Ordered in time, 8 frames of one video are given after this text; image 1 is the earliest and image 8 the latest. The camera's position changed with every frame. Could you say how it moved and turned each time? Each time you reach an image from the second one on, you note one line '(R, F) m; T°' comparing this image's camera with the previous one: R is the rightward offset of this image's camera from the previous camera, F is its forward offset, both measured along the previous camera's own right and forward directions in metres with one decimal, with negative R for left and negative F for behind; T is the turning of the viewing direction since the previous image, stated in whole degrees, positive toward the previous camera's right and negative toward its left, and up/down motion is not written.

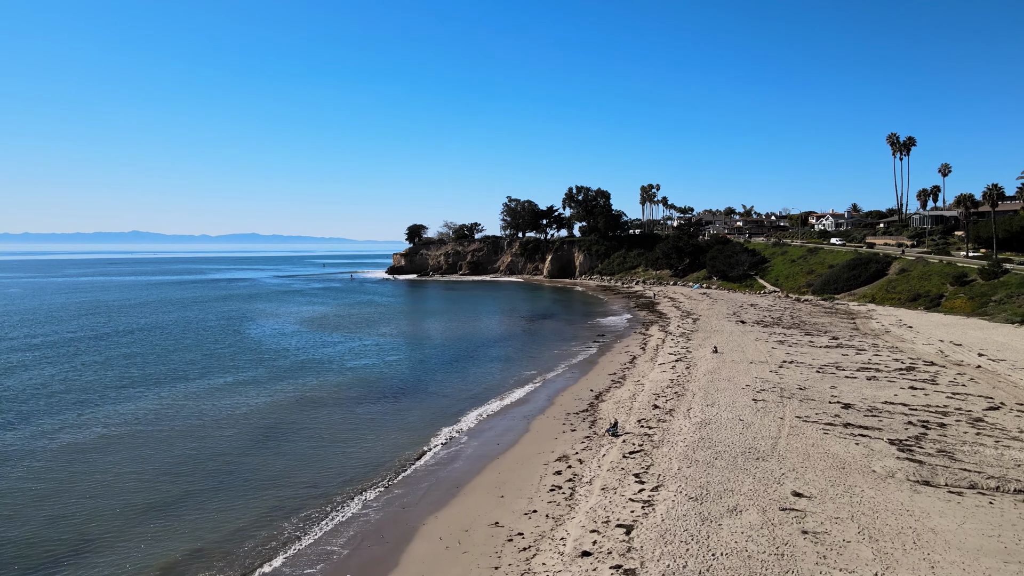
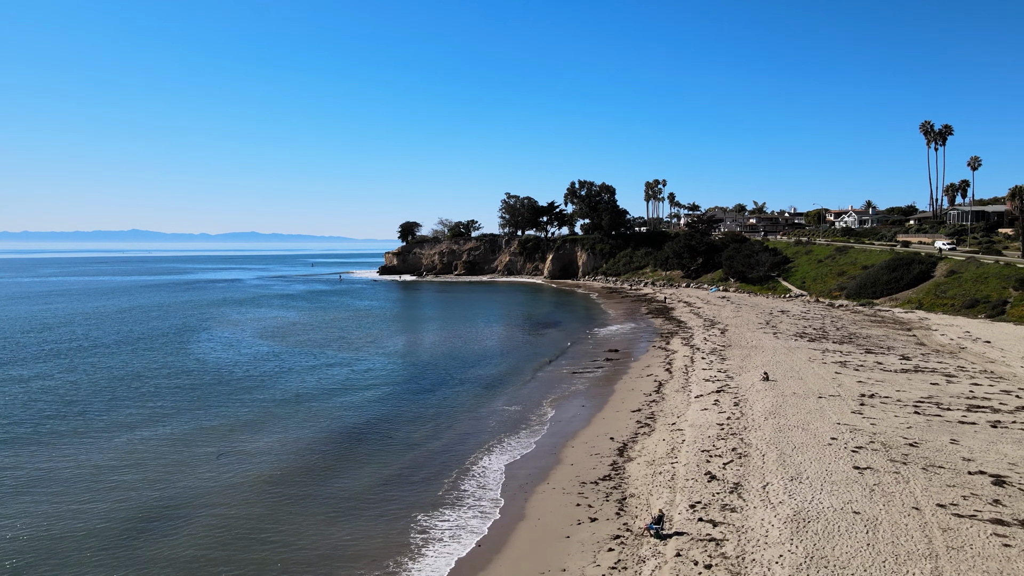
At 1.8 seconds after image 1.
(+0.2, +6.6) m; 0°
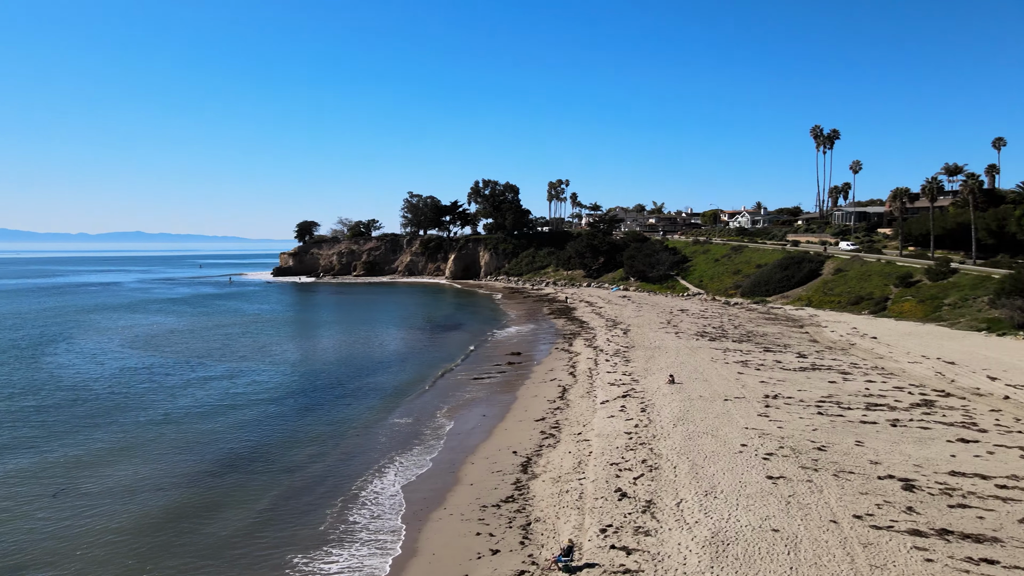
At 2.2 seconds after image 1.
(+0.2, +1.4) m; +8°
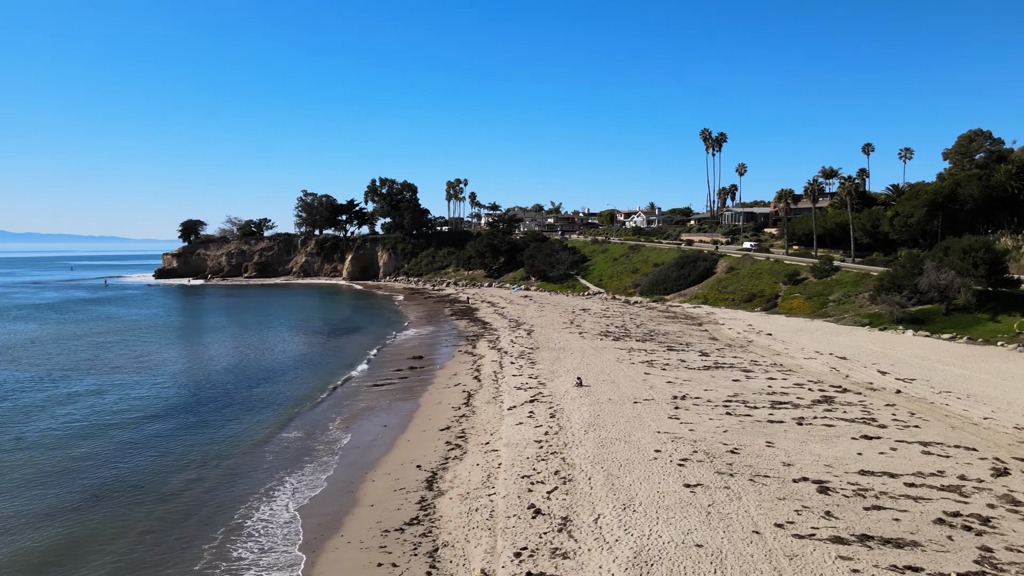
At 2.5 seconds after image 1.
(0.0, +1.1) m; +8°
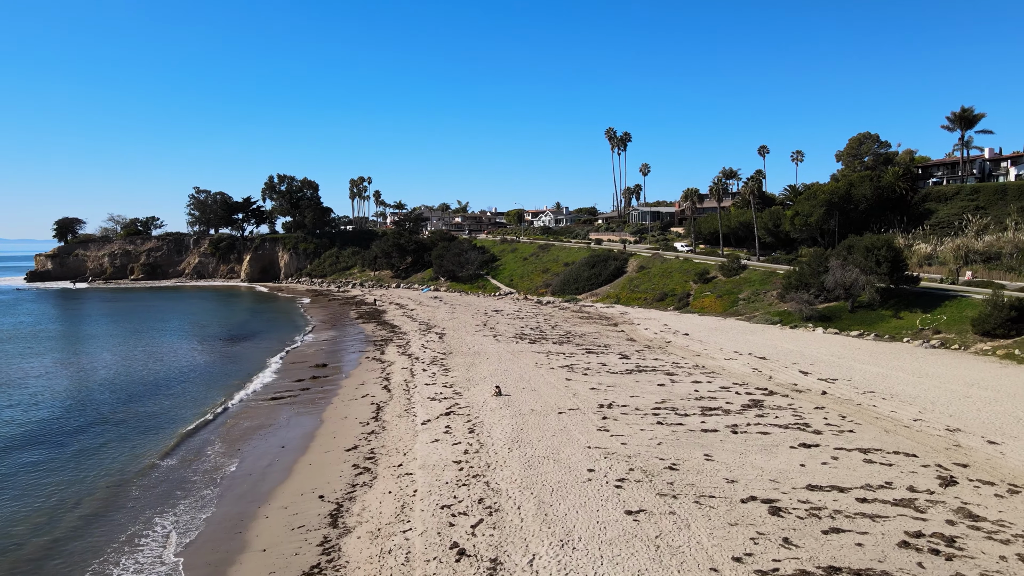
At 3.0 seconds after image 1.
(-0.2, +1.8) m; +7°
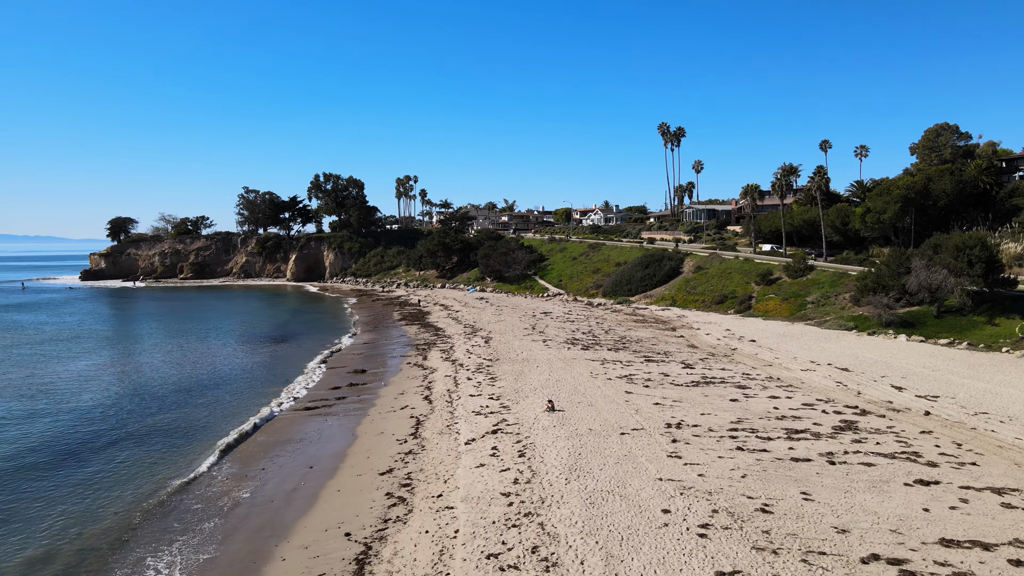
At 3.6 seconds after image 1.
(-0.2, +2.2) m; -4°
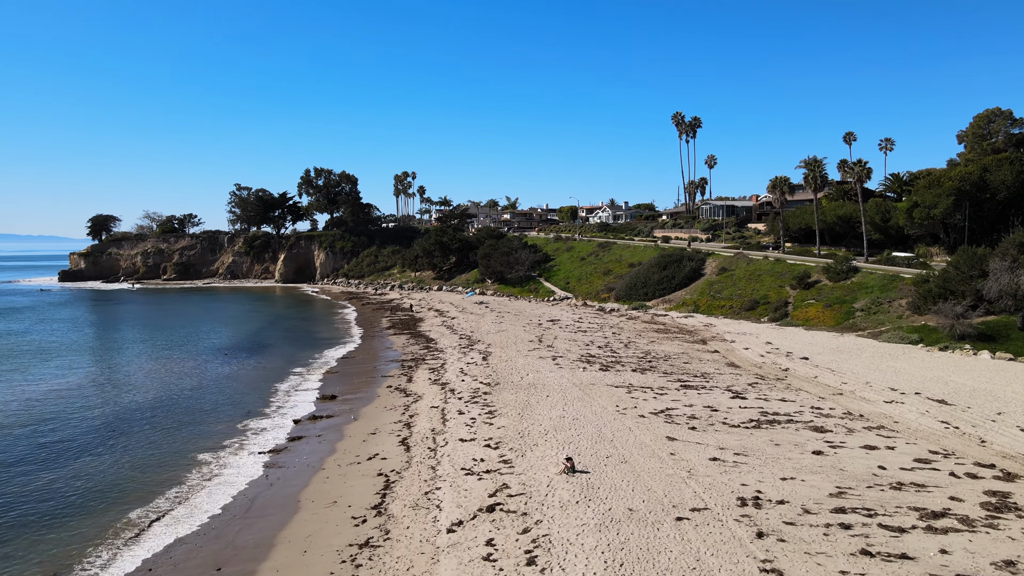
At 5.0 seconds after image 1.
(0.0, +5.3) m; 0°
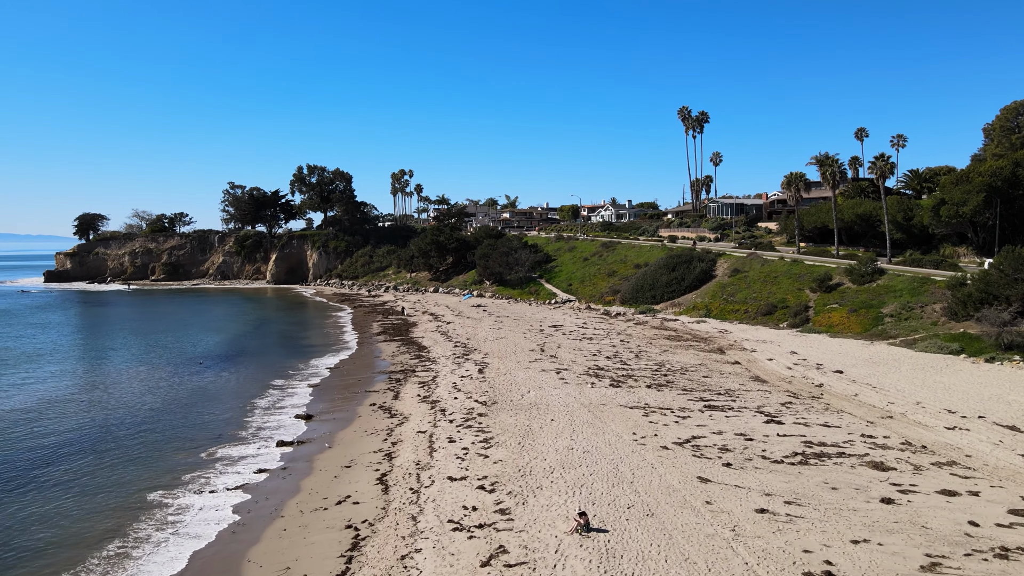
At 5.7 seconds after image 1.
(0.0, +2.8) m; 0°
